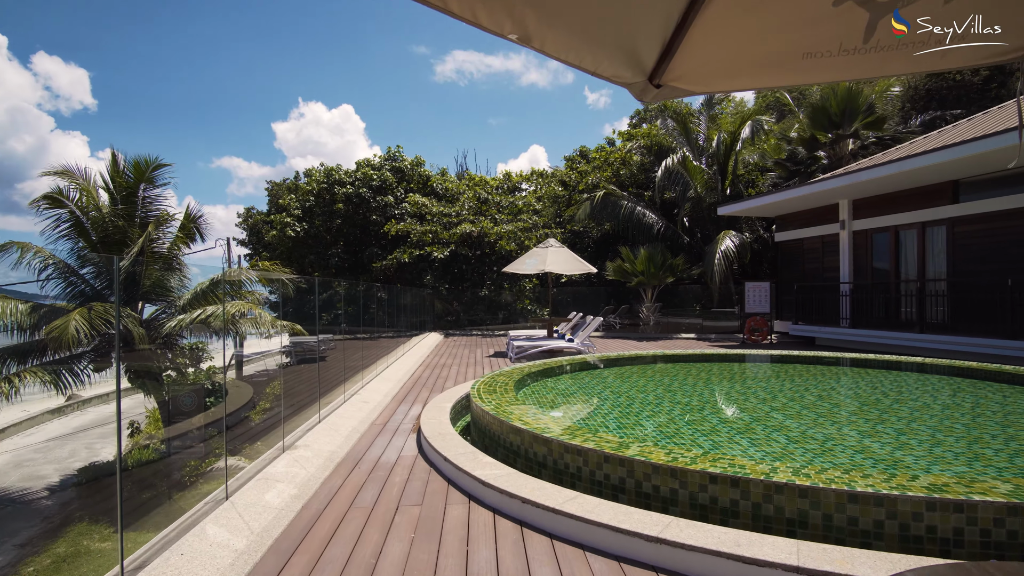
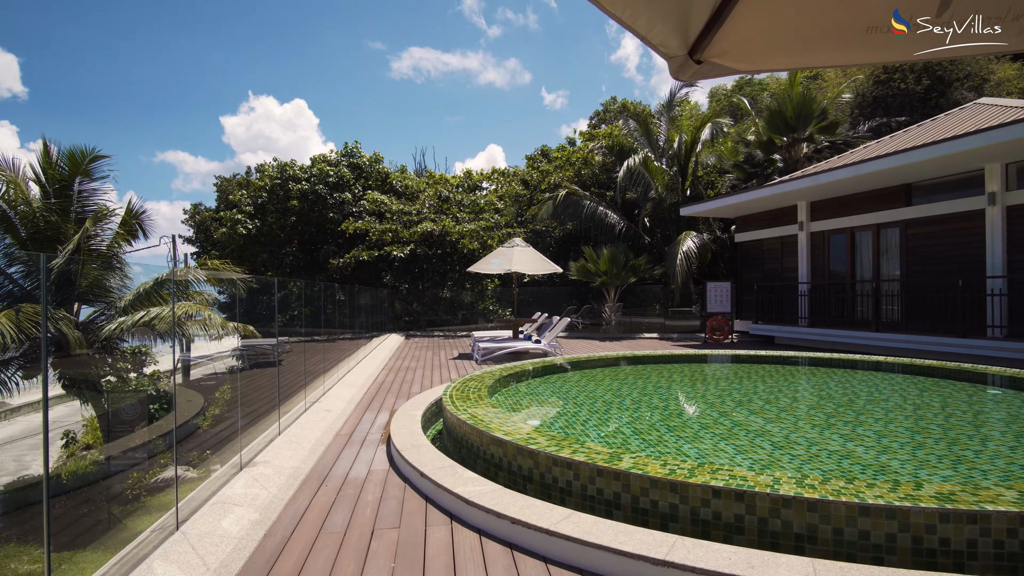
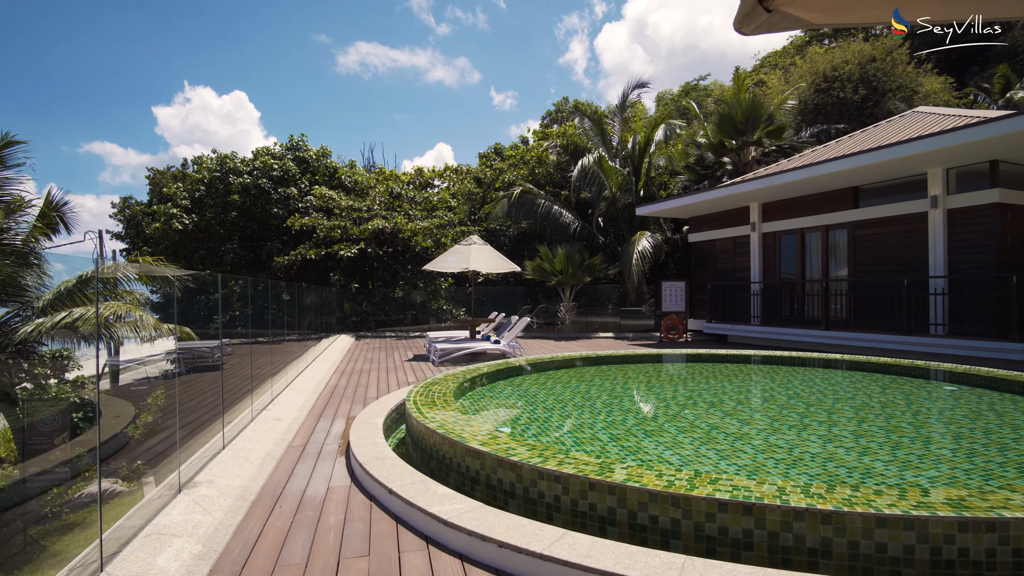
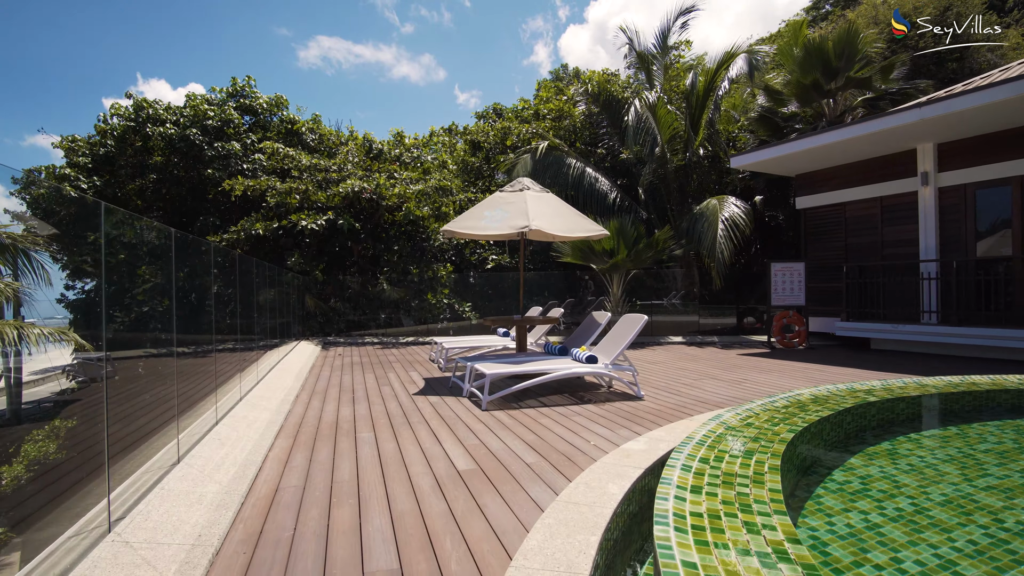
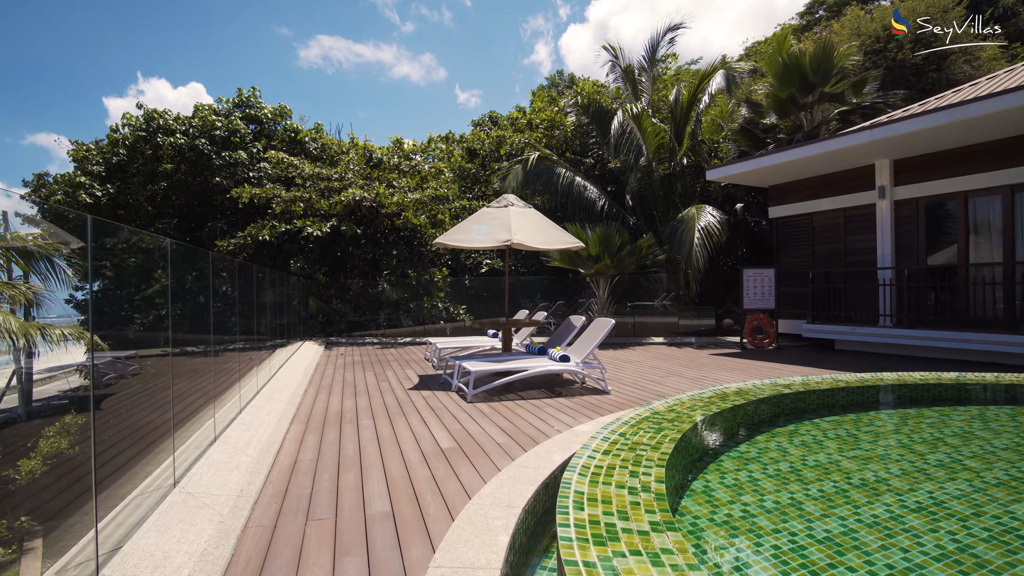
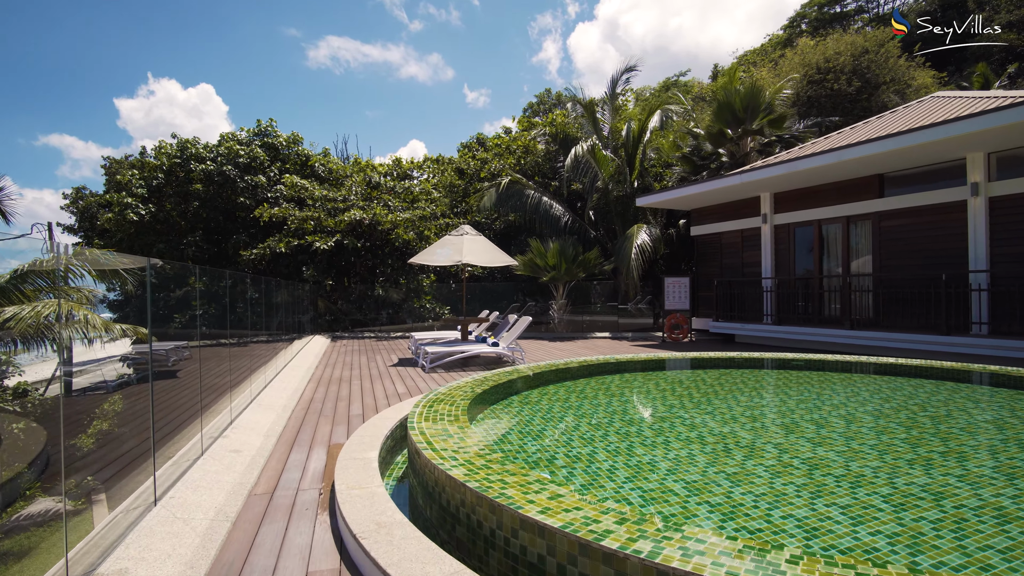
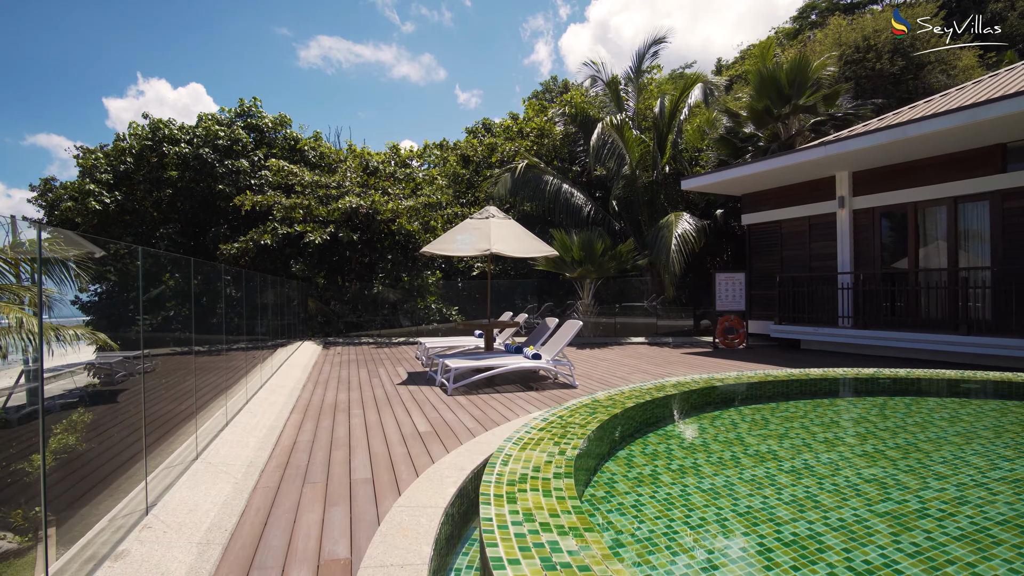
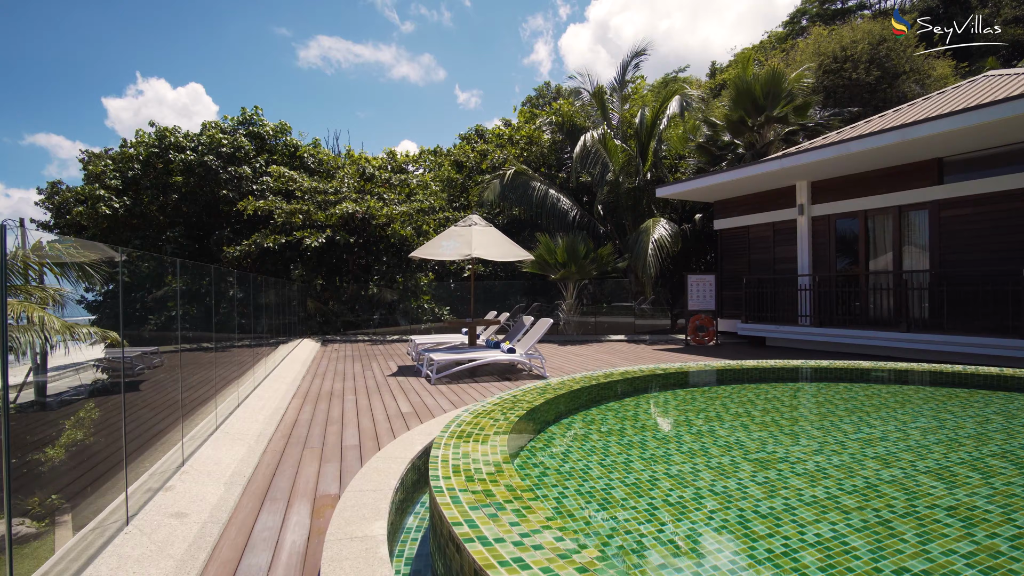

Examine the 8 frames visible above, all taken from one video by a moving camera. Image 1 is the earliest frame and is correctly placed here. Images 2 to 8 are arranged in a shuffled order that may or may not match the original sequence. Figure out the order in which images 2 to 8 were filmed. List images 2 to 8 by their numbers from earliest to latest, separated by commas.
2, 3, 6, 8, 7, 5, 4
